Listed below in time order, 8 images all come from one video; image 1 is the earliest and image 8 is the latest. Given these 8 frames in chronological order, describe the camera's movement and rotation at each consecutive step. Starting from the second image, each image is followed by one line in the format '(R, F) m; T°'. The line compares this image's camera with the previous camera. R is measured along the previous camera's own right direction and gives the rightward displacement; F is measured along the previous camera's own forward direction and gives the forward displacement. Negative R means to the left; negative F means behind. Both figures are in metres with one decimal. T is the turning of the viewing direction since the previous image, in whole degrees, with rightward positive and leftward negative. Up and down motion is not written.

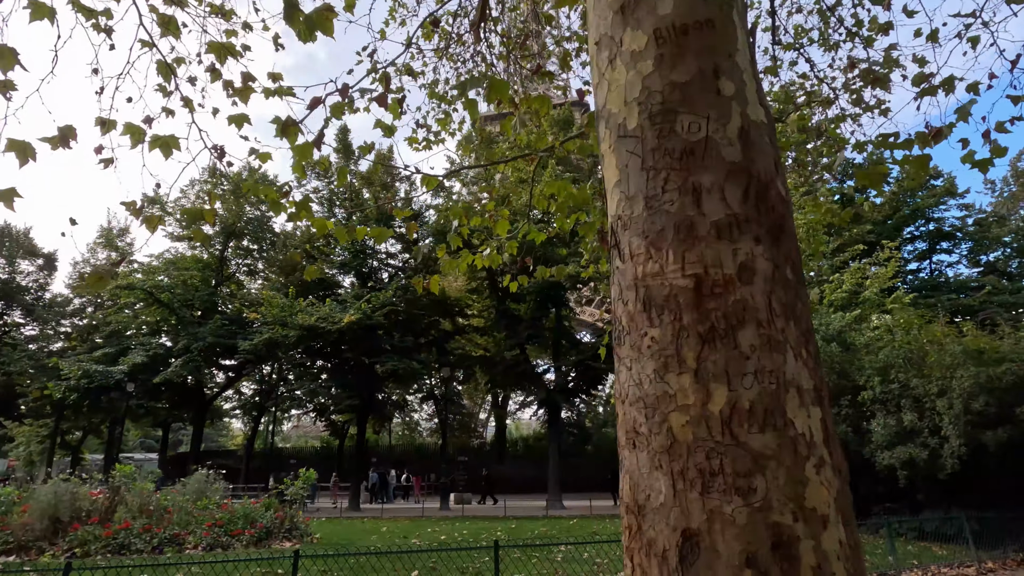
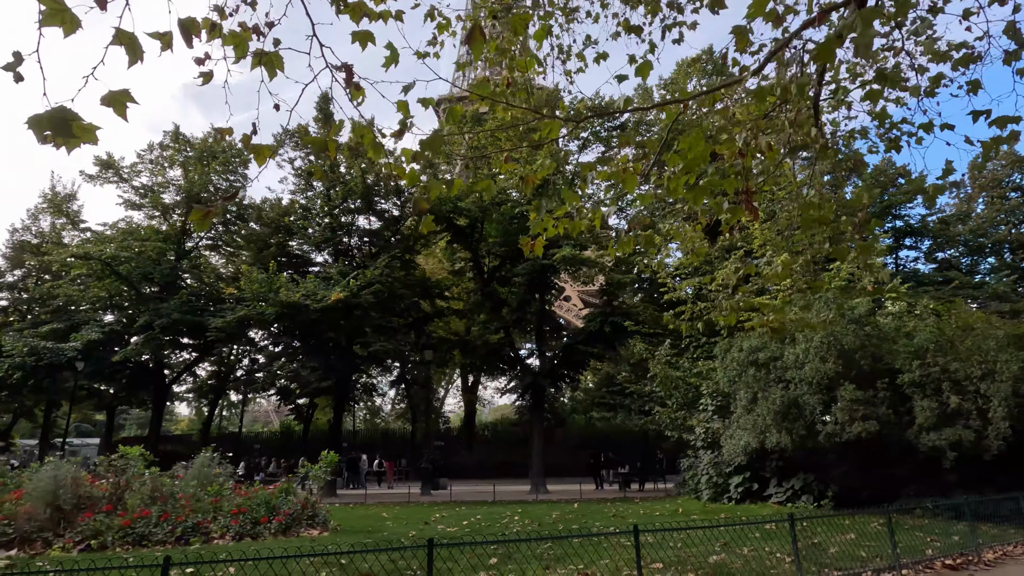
(-1.2, +0.4) m; +5°
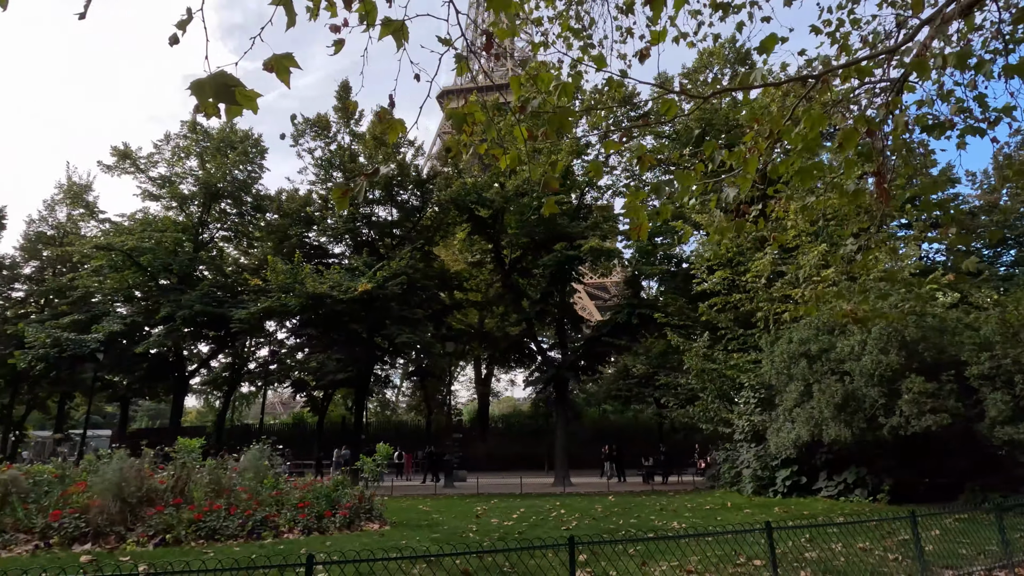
(-0.7, +0.2) m; 0°
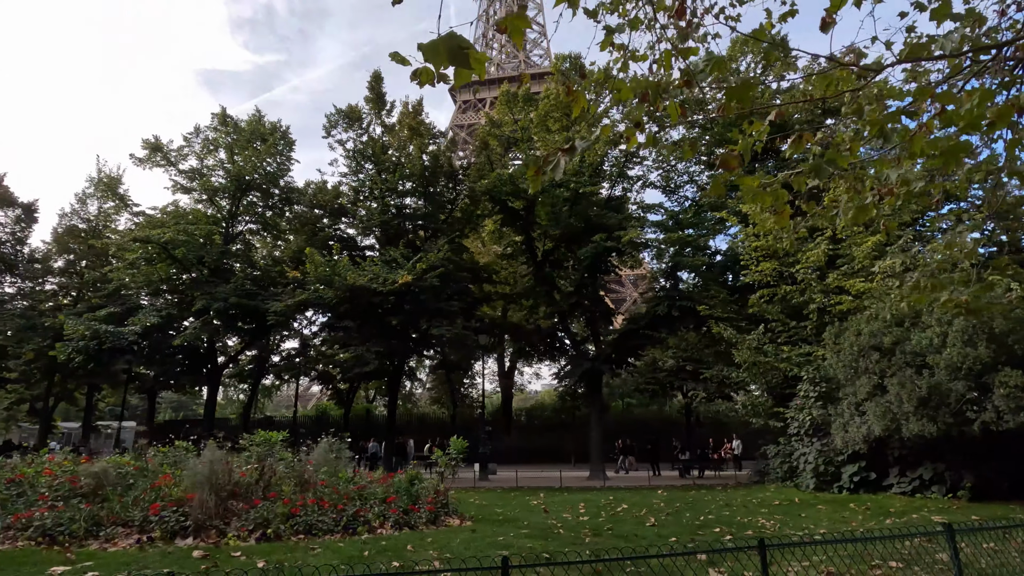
(-0.9, +0.2) m; -1°
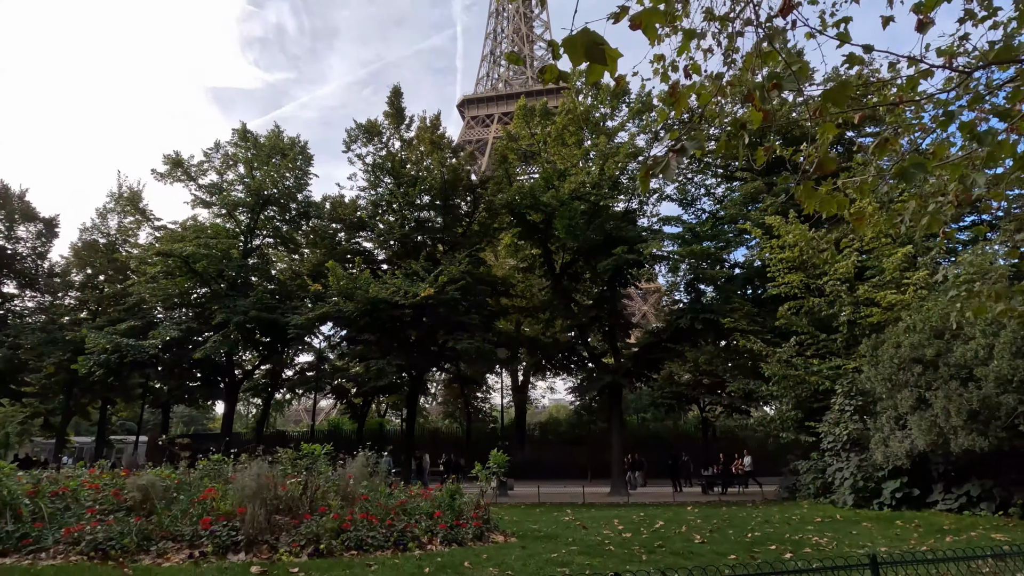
(-0.4, +0.1) m; -1°
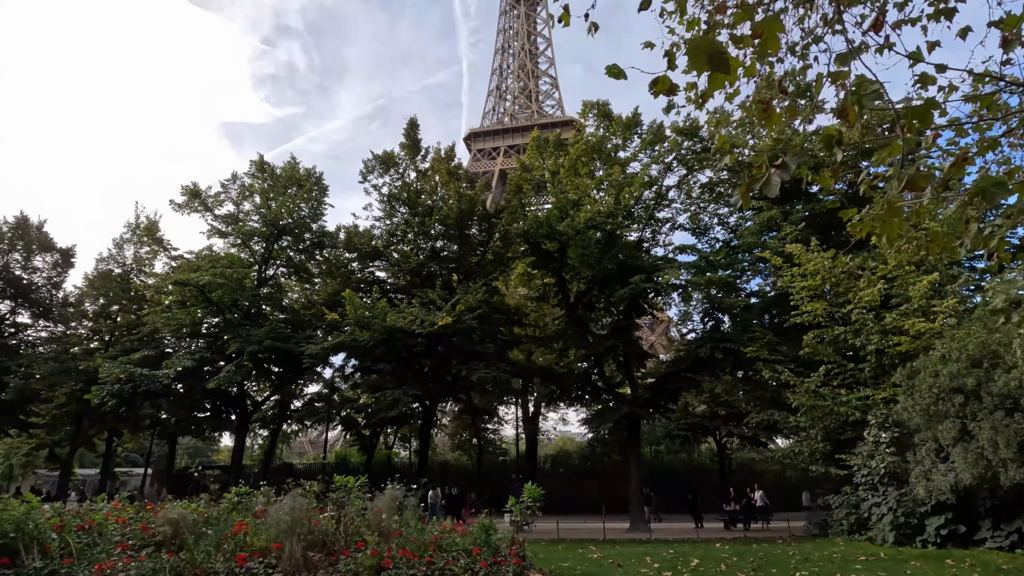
(-0.4, +0.1) m; -1°
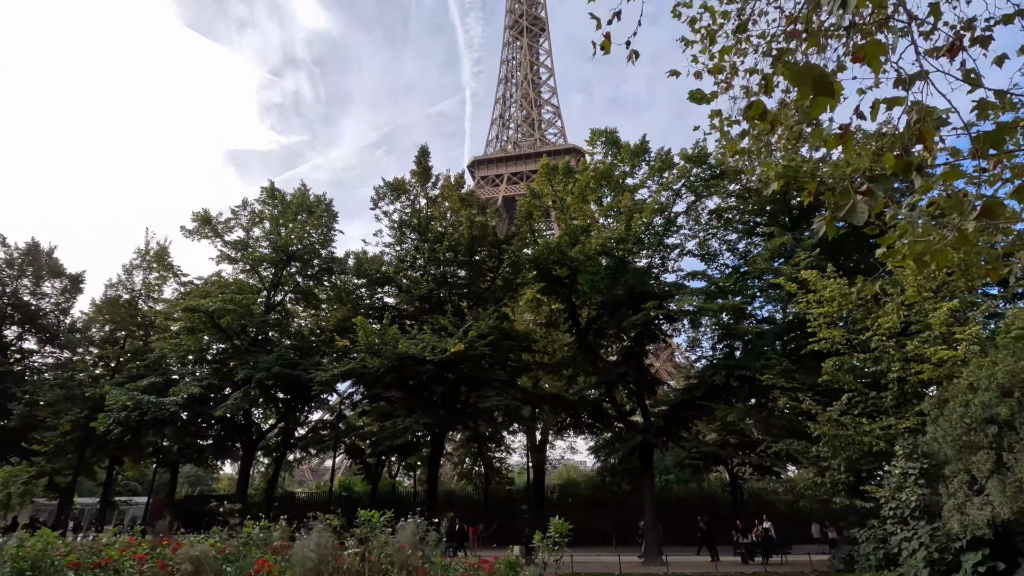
(-0.3, +0.1) m; 0°
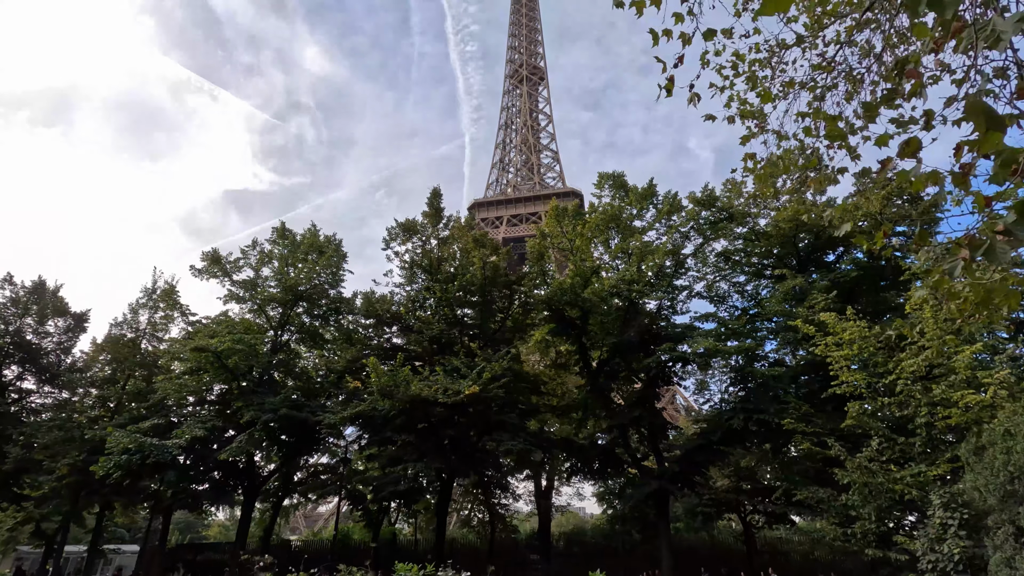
(-0.5, +0.1) m; 0°
